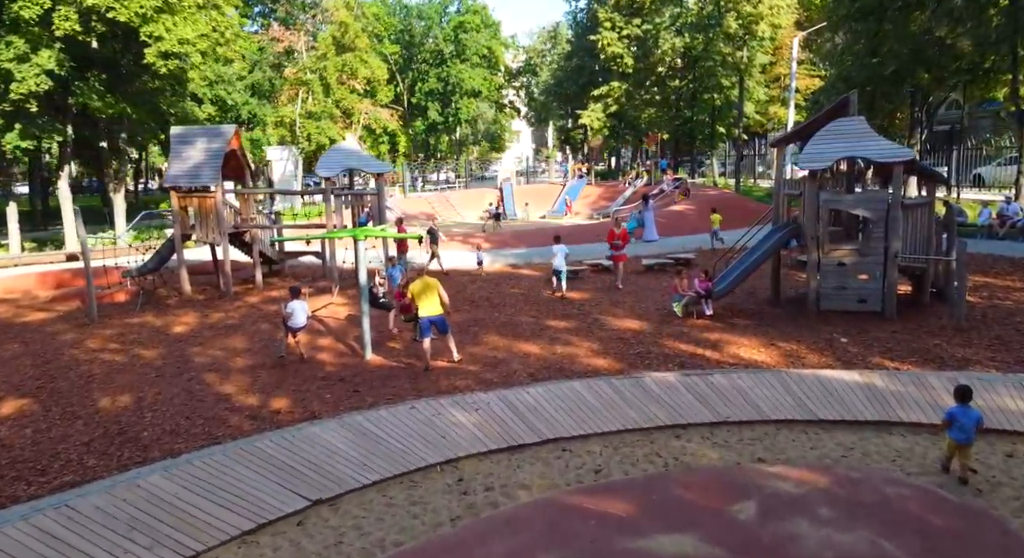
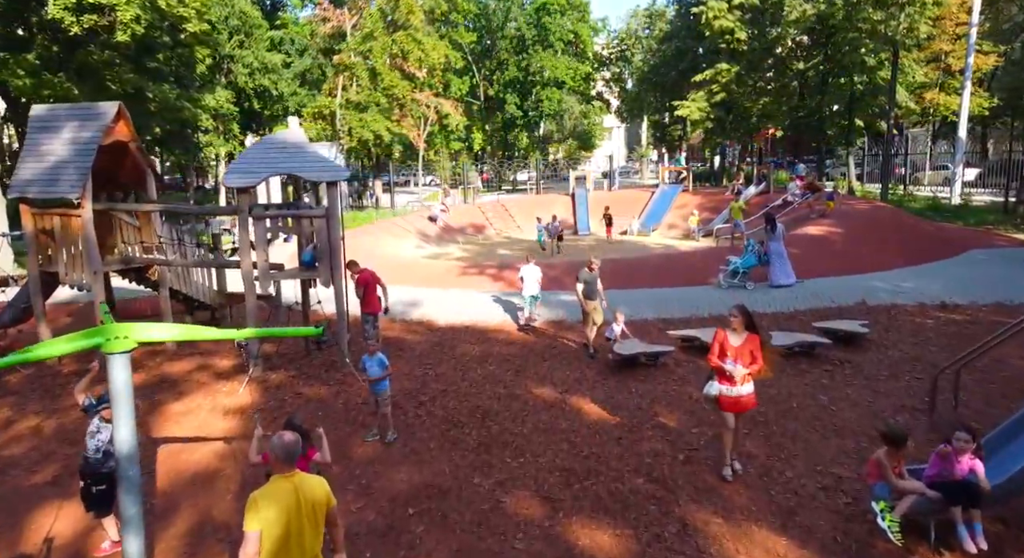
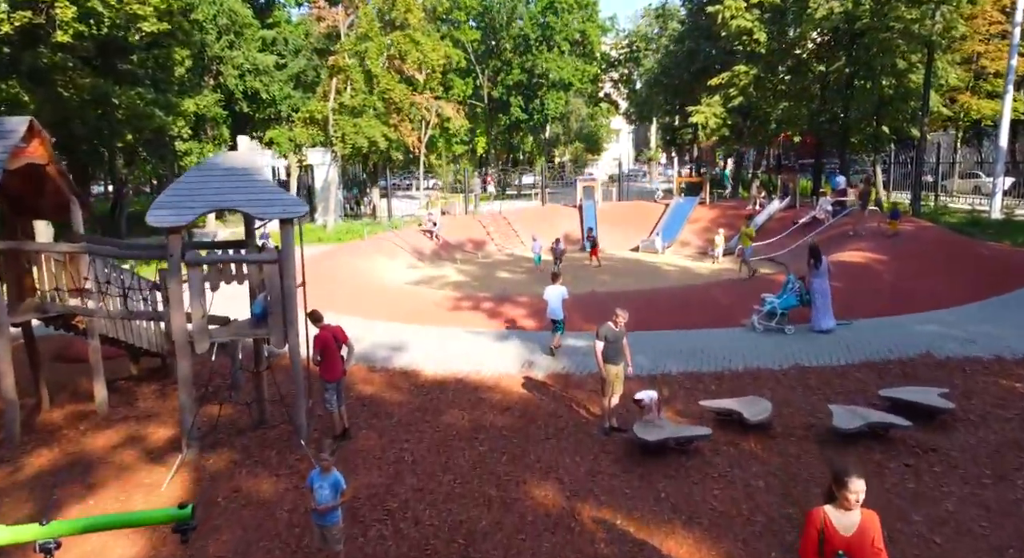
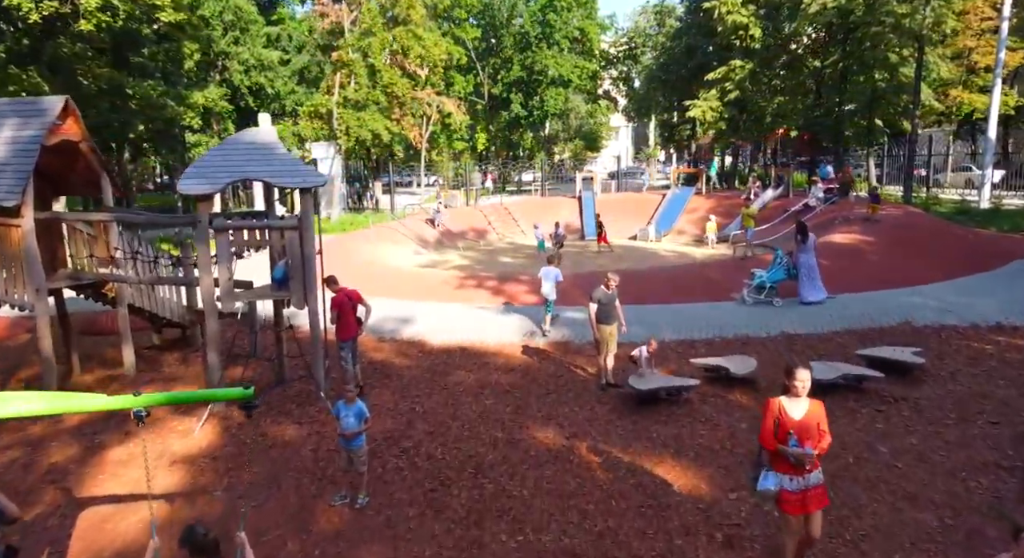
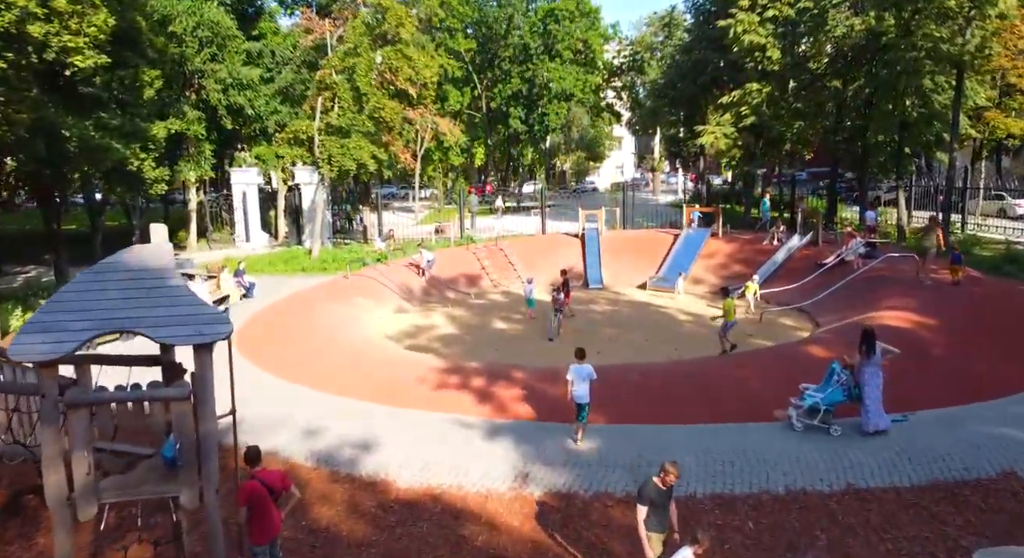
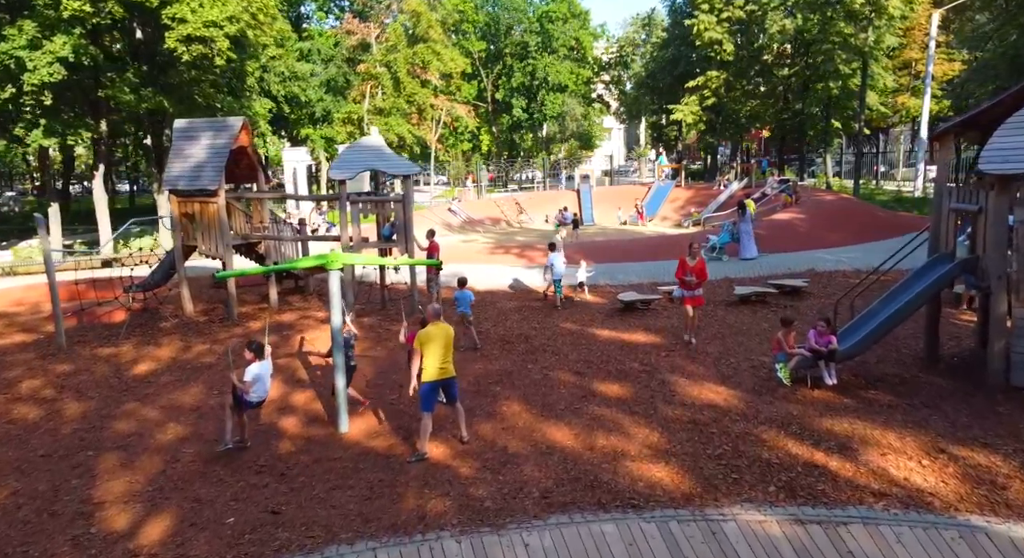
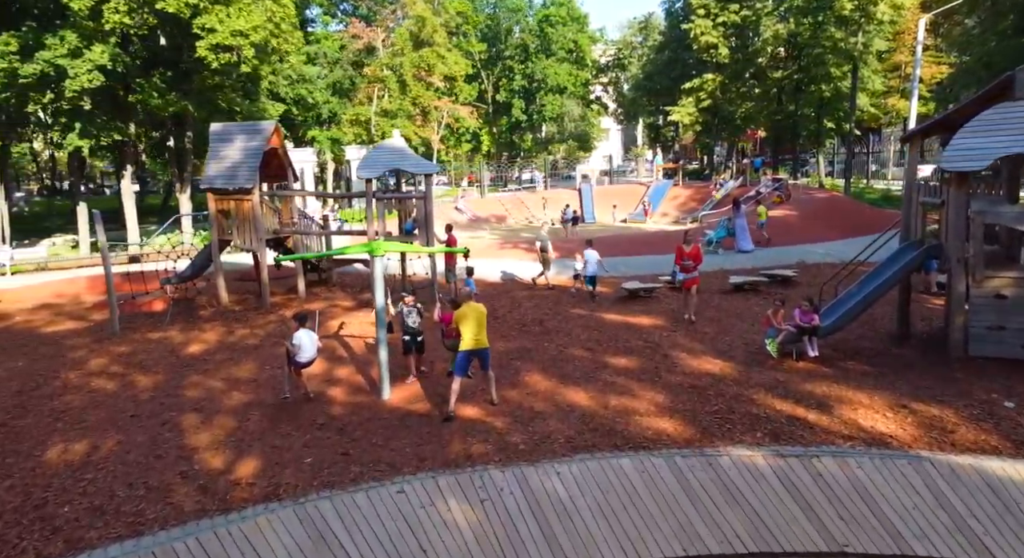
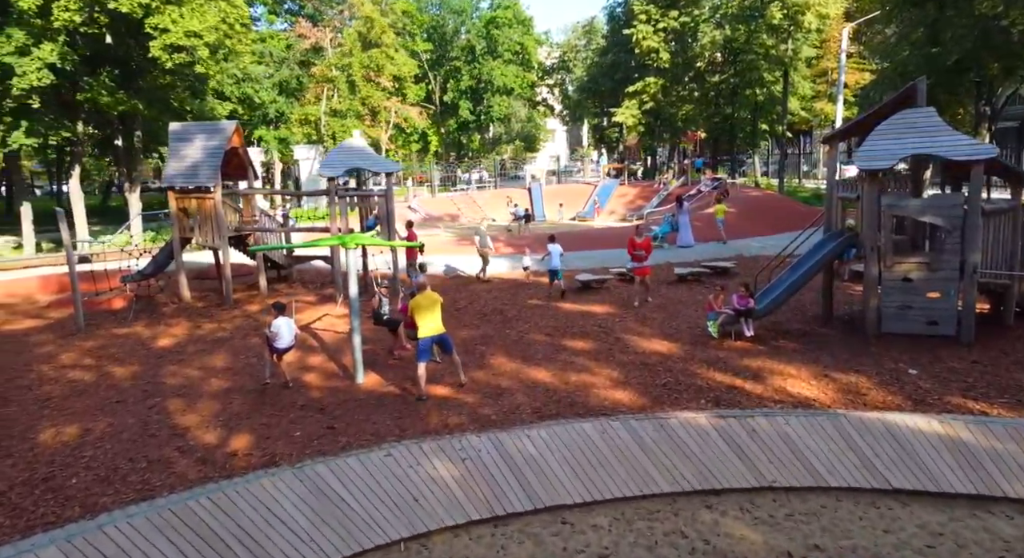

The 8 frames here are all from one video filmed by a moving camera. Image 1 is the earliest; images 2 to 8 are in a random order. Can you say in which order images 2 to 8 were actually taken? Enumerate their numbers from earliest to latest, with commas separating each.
8, 7, 6, 2, 4, 3, 5
